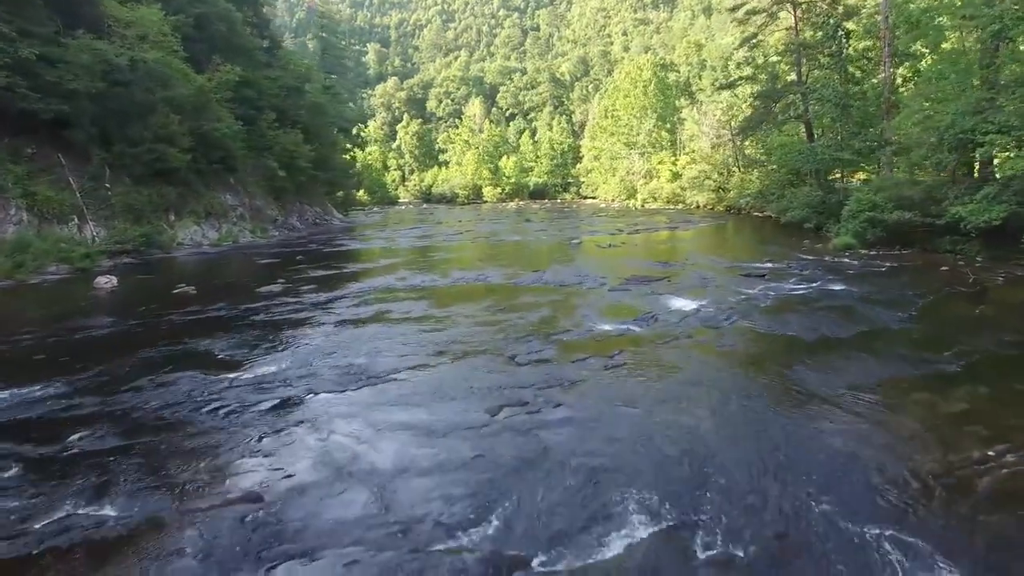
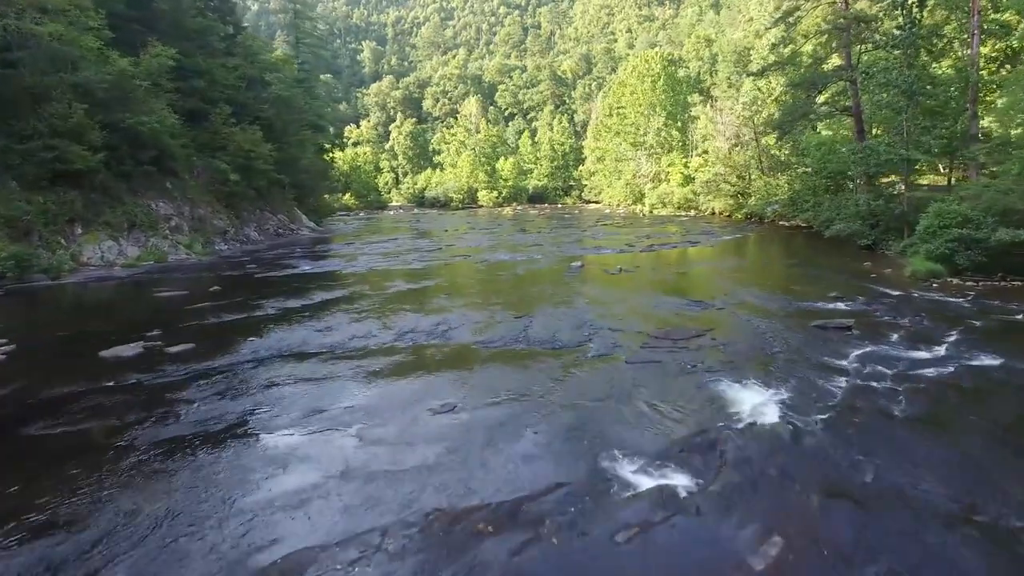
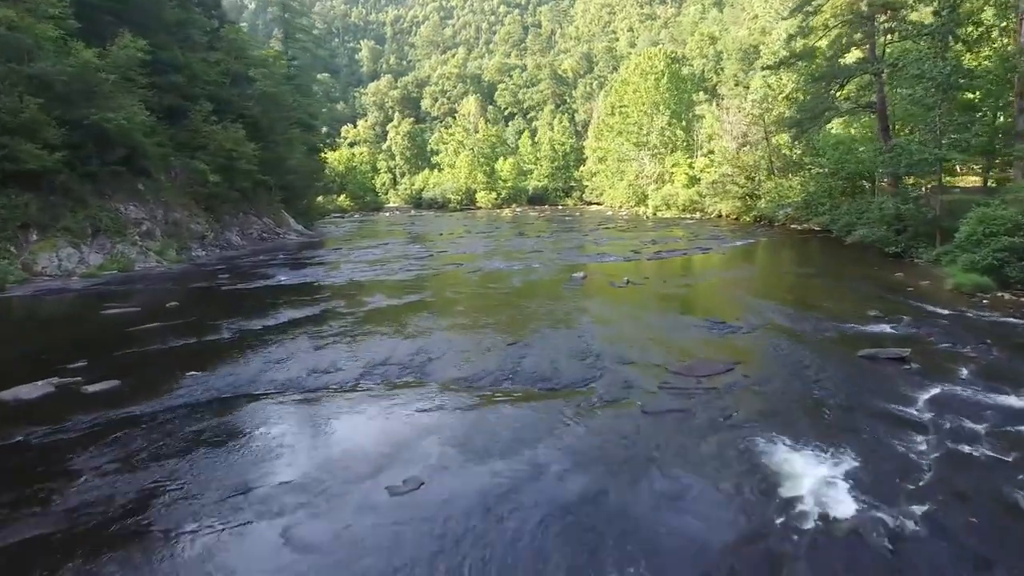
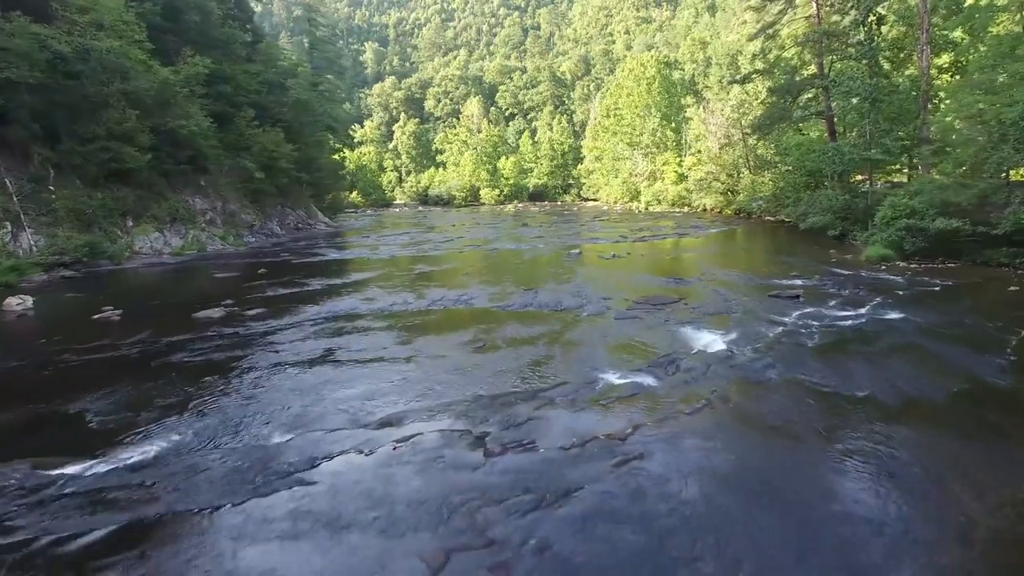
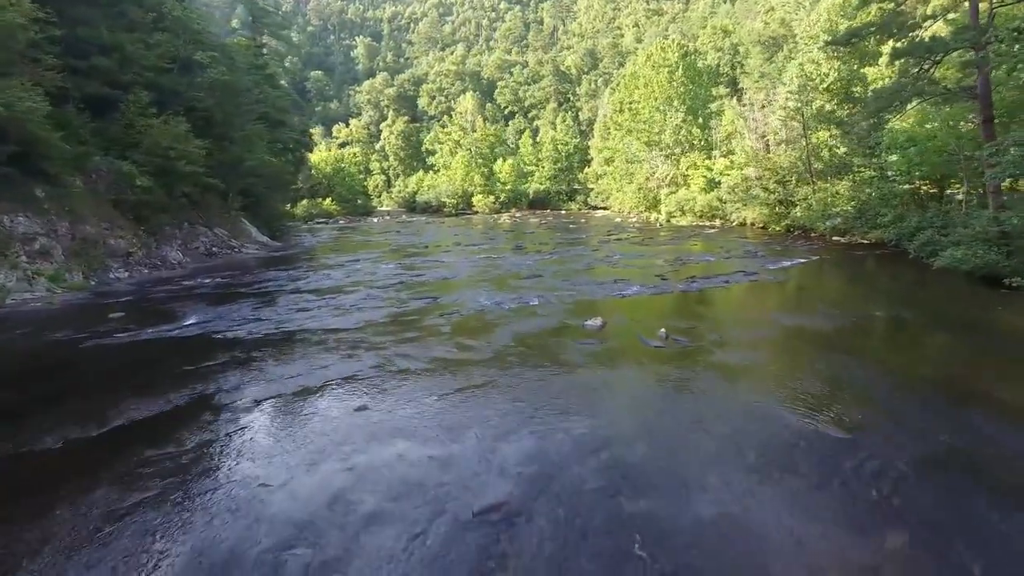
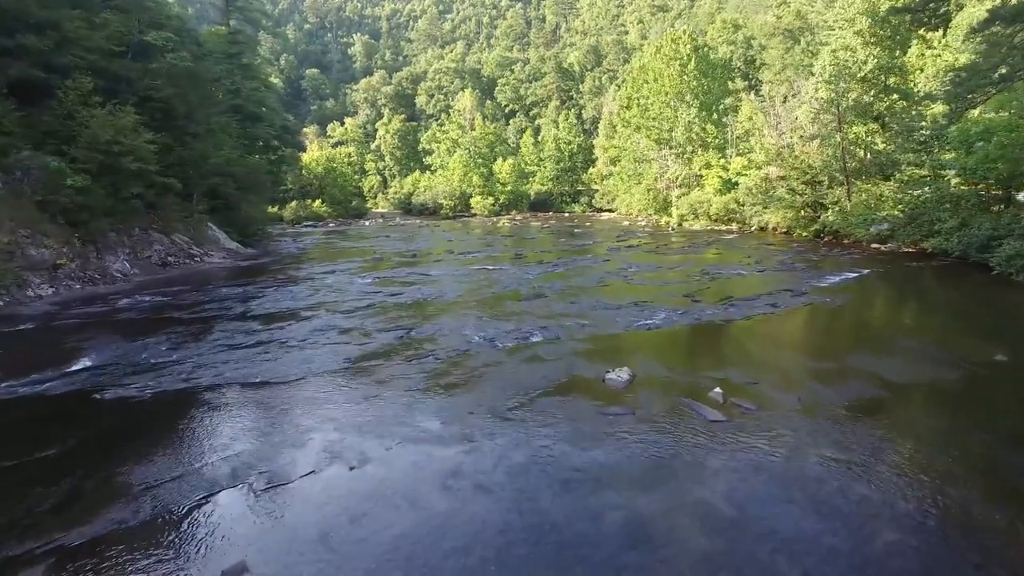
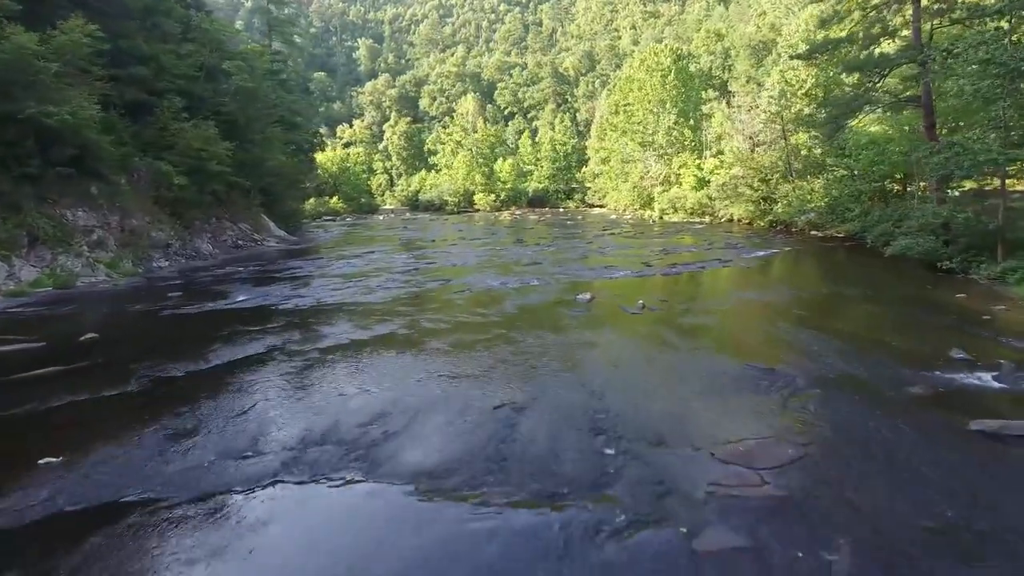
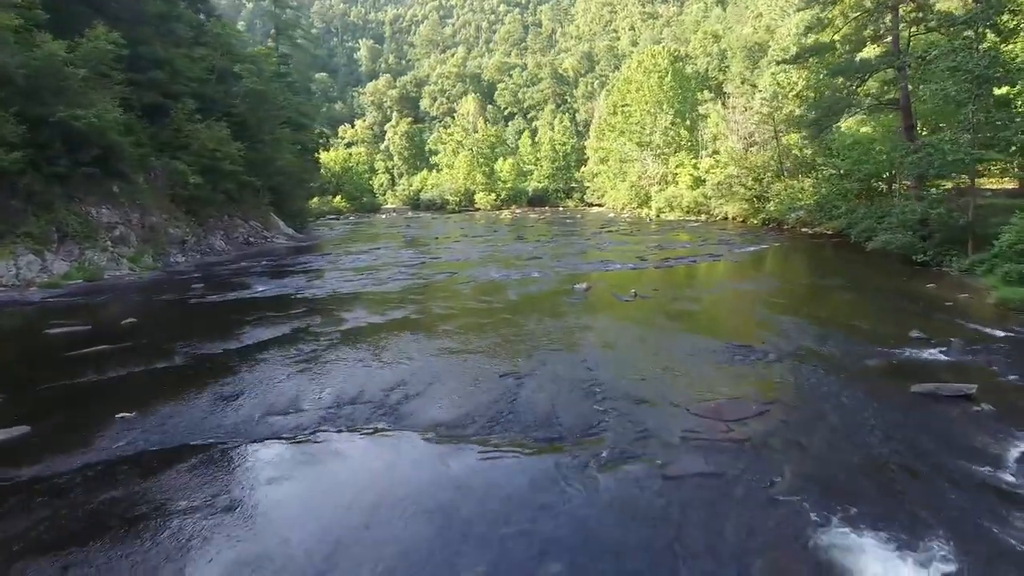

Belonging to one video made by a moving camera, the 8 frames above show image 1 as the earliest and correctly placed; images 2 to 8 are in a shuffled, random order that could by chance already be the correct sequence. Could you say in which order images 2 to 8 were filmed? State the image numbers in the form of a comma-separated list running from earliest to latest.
4, 2, 3, 8, 7, 5, 6
